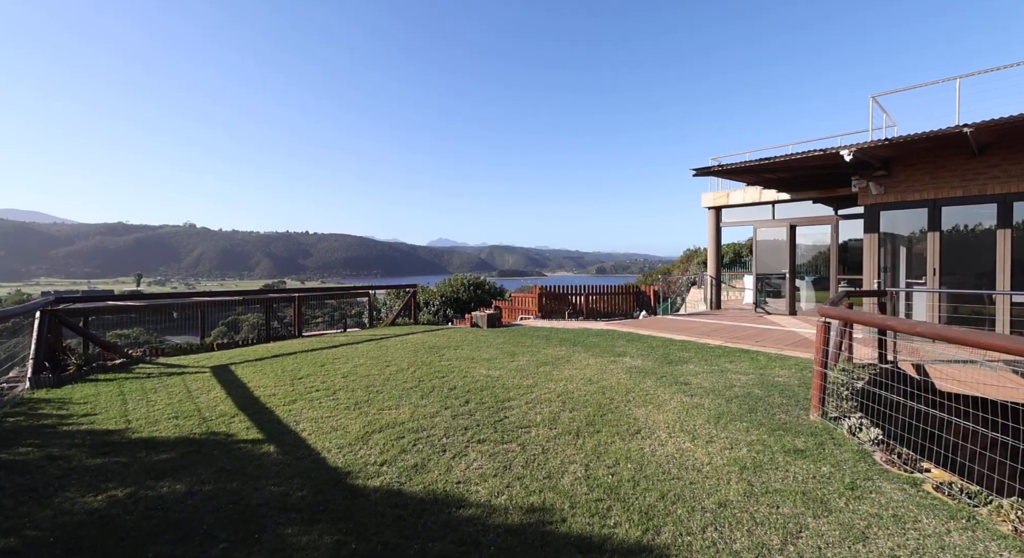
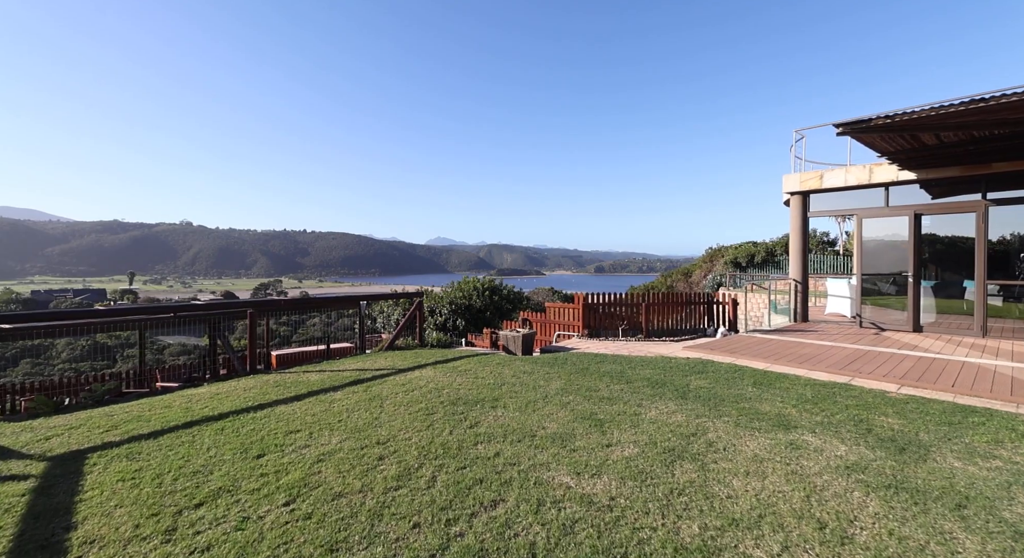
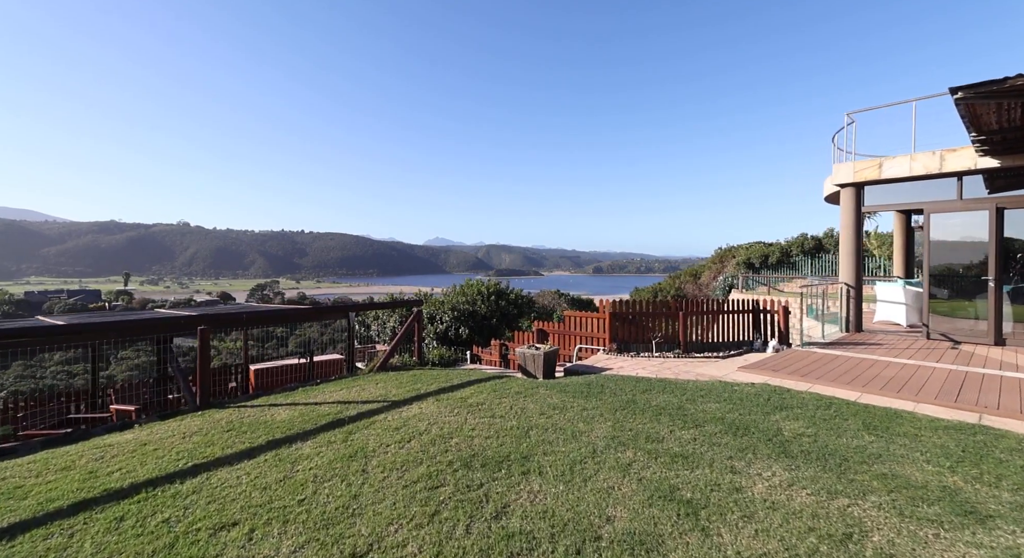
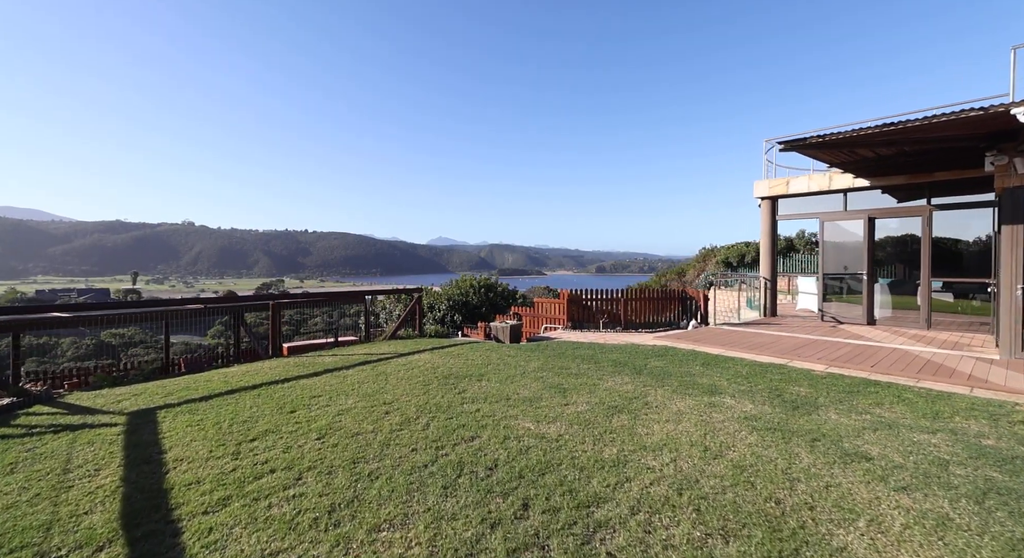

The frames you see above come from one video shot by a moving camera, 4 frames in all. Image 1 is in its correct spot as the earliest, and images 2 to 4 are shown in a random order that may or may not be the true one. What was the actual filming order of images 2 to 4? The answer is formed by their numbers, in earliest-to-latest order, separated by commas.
4, 2, 3
